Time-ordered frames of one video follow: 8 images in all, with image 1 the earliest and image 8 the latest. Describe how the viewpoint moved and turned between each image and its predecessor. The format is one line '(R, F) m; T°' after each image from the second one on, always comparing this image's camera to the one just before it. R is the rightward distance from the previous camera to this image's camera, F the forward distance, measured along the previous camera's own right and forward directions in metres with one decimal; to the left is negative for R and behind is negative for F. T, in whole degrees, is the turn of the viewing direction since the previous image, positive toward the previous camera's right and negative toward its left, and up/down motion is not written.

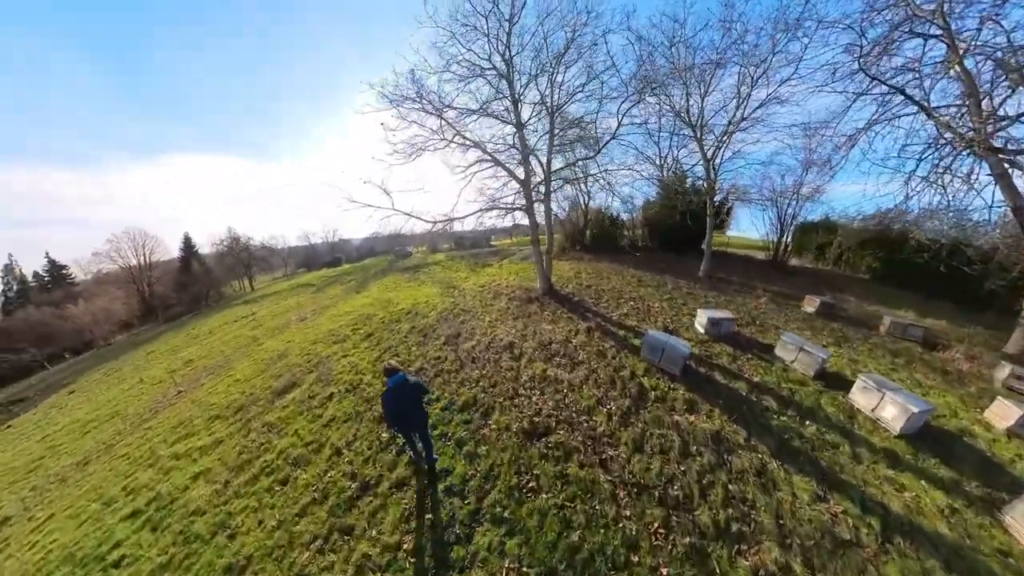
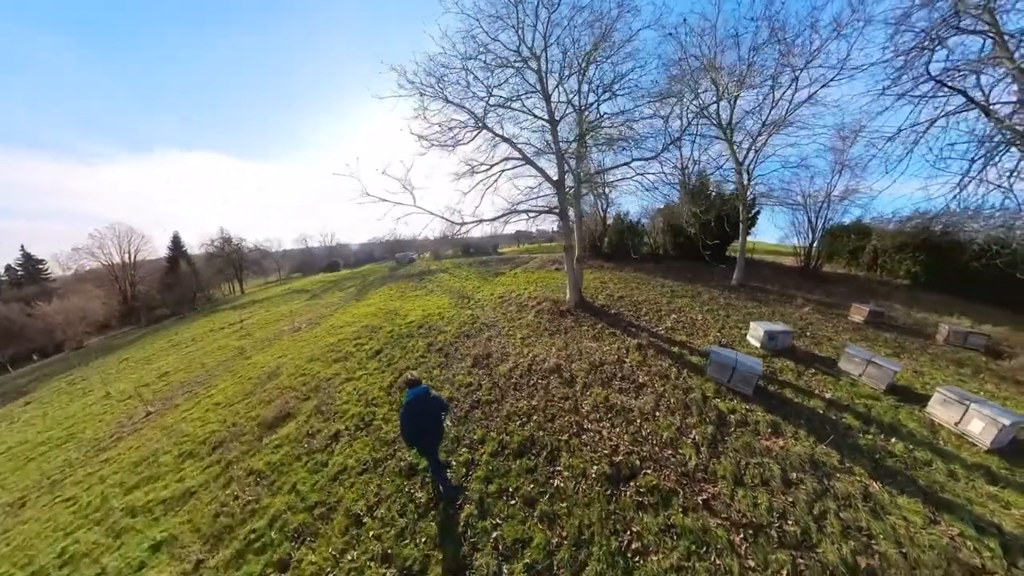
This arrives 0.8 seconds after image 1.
(-1.3, +0.1) m; +1°
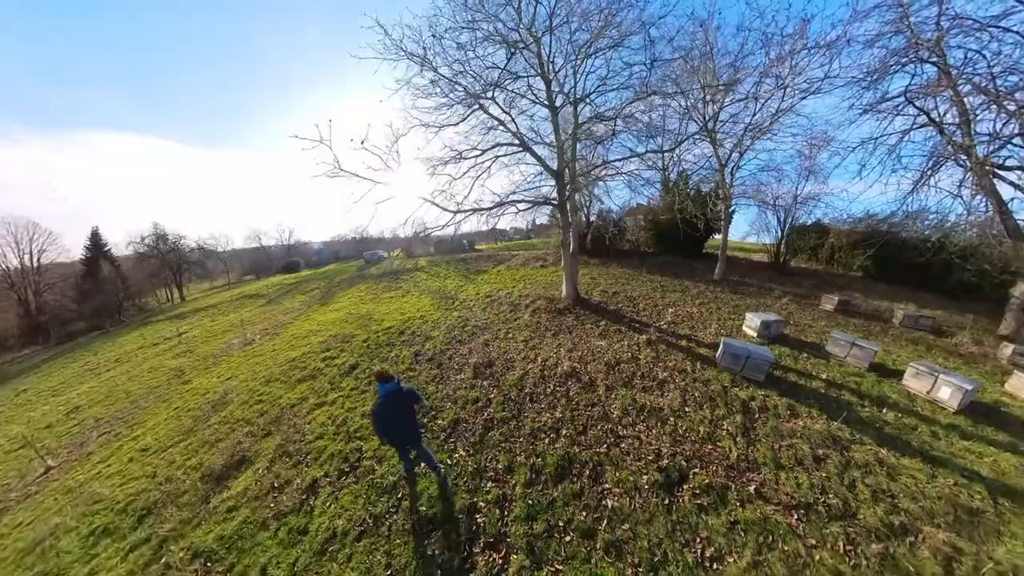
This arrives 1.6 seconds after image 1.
(-1.2, 0.0) m; +6°
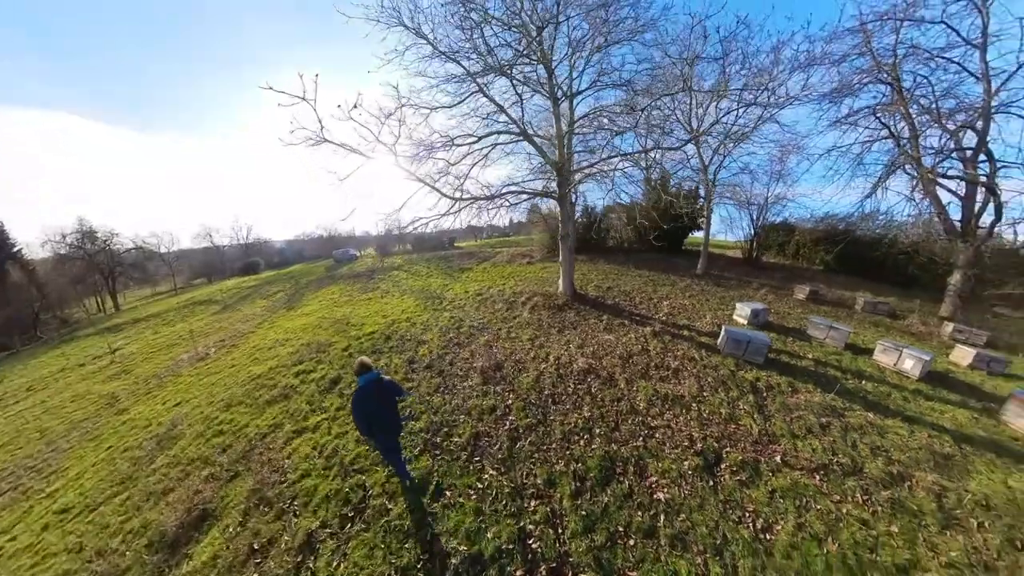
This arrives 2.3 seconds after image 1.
(-1.2, -0.1) m; +6°
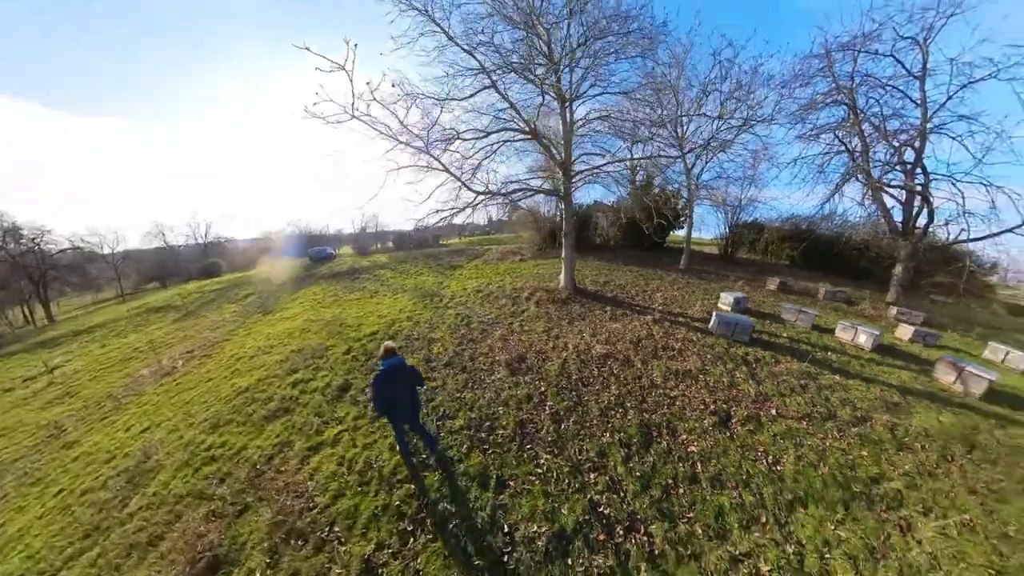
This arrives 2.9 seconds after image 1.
(-1.2, -0.5) m; +5°
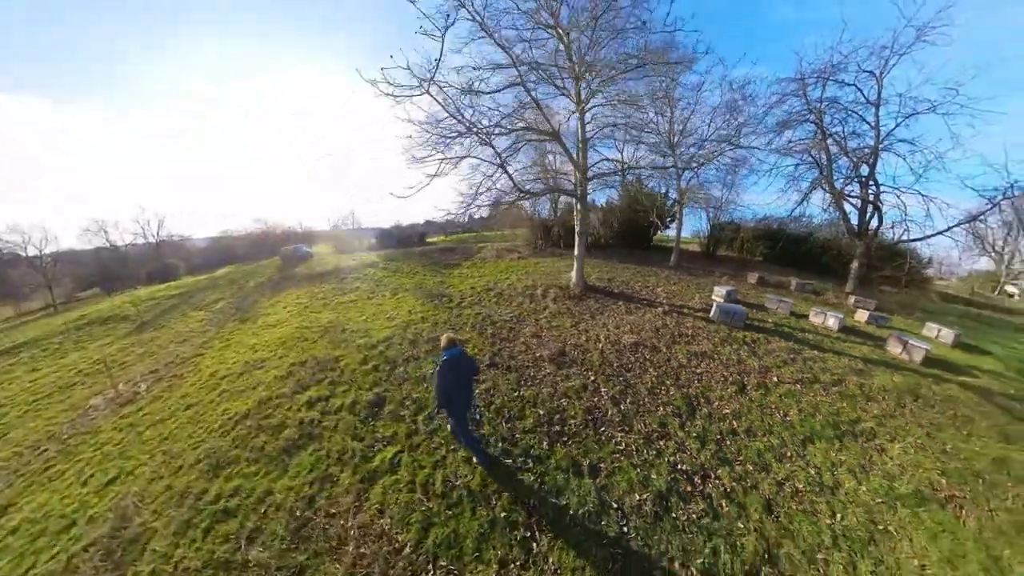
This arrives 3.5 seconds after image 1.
(-2.0, -0.8) m; +6°
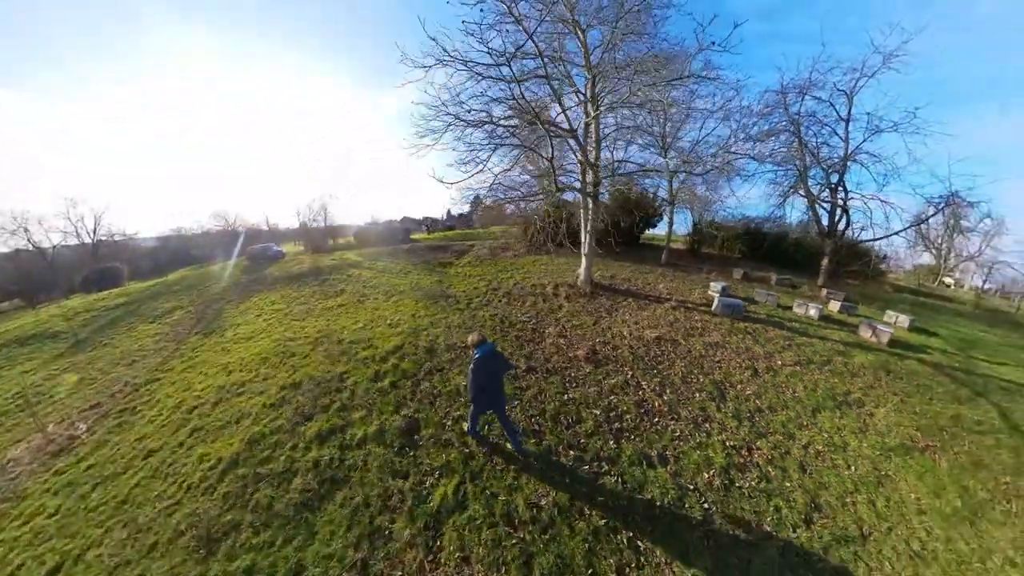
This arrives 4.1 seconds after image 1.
(-2.0, -0.4) m; +6°
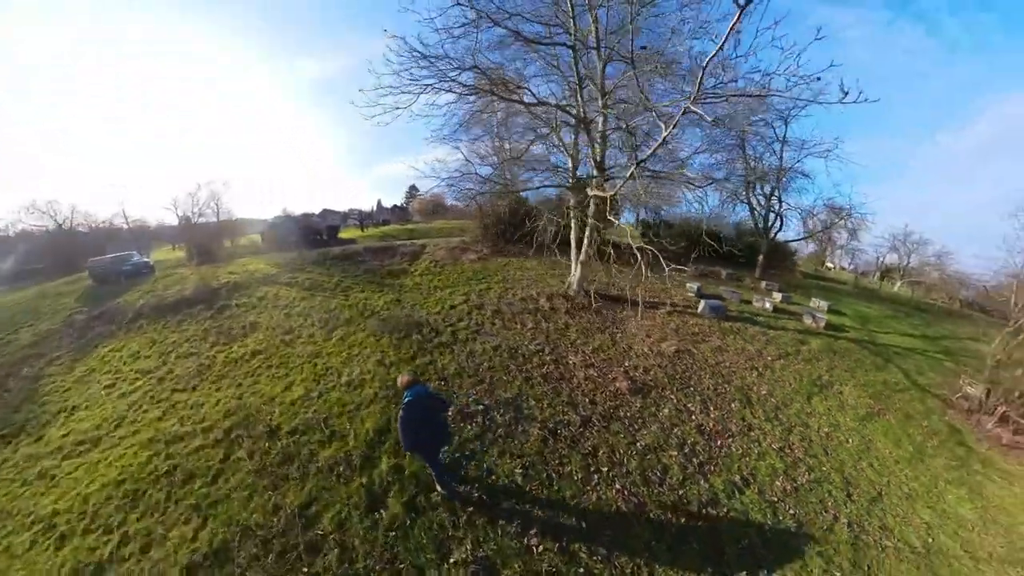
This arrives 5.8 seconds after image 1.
(-3.6, +0.8) m; +15°
